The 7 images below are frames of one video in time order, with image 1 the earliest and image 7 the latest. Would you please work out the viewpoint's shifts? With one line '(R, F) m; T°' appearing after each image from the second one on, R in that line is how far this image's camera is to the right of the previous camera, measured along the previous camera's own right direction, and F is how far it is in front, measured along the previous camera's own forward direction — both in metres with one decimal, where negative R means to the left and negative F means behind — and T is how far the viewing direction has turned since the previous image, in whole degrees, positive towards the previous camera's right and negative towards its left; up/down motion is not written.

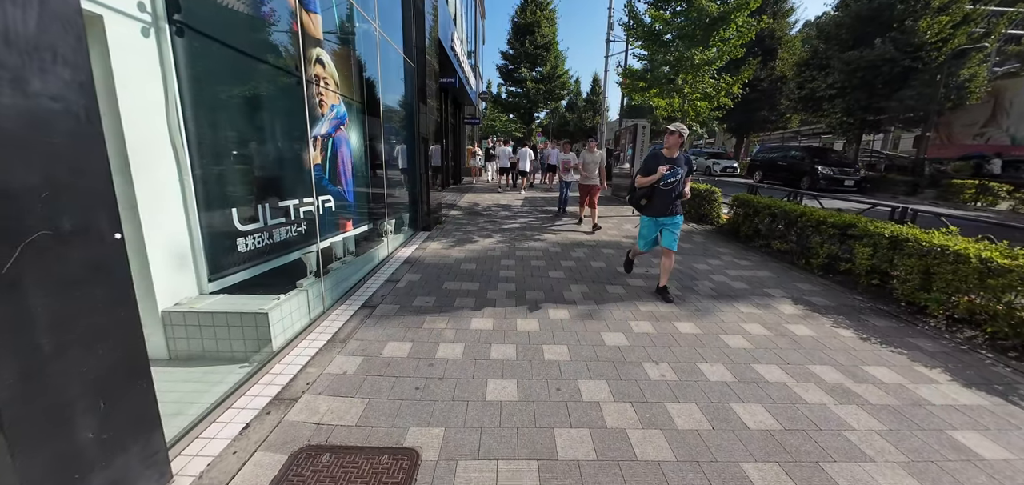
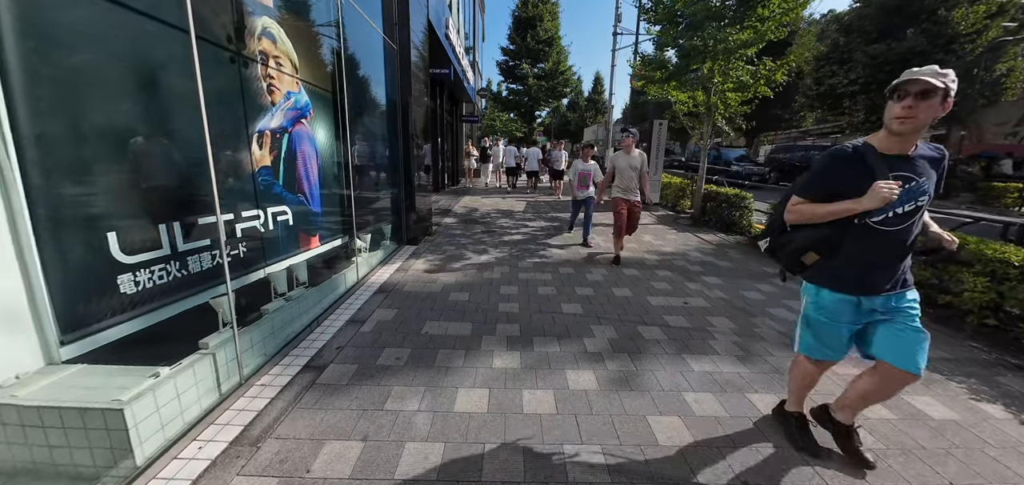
(0.0, +1.2) m; 0°
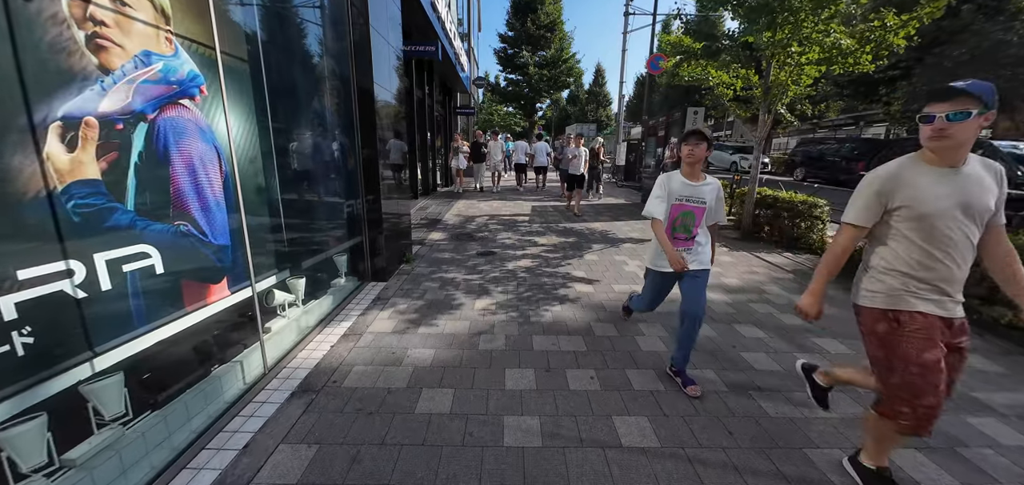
(-0.1, +1.8) m; 0°
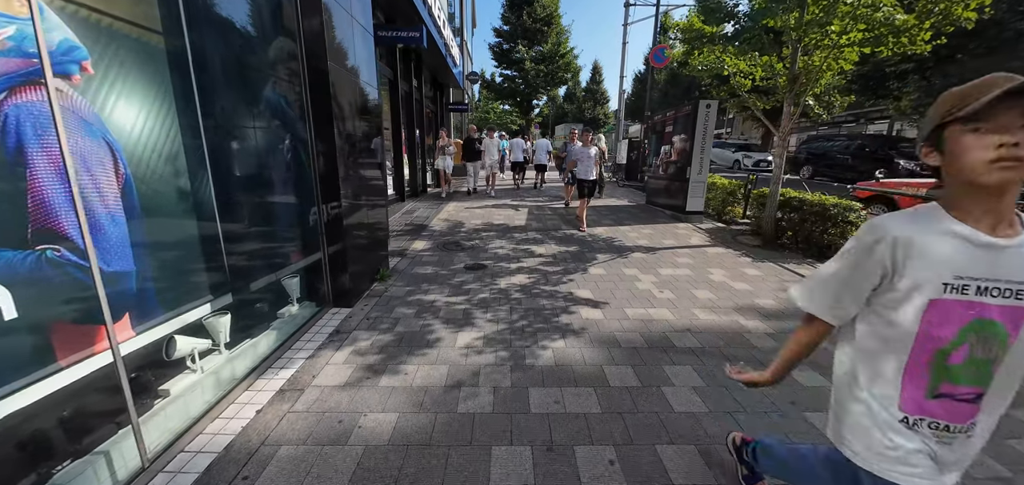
(+0.1, +0.8) m; 0°
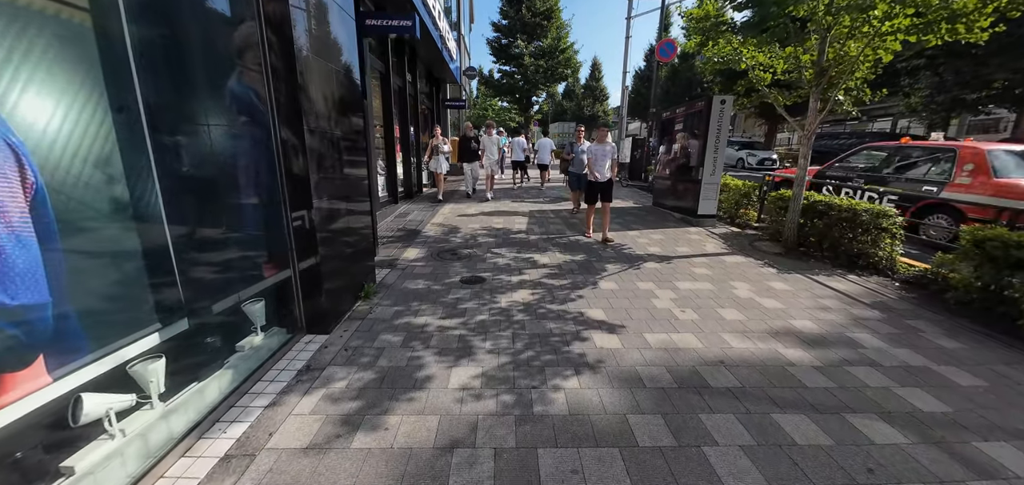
(0.0, +0.5) m; 0°
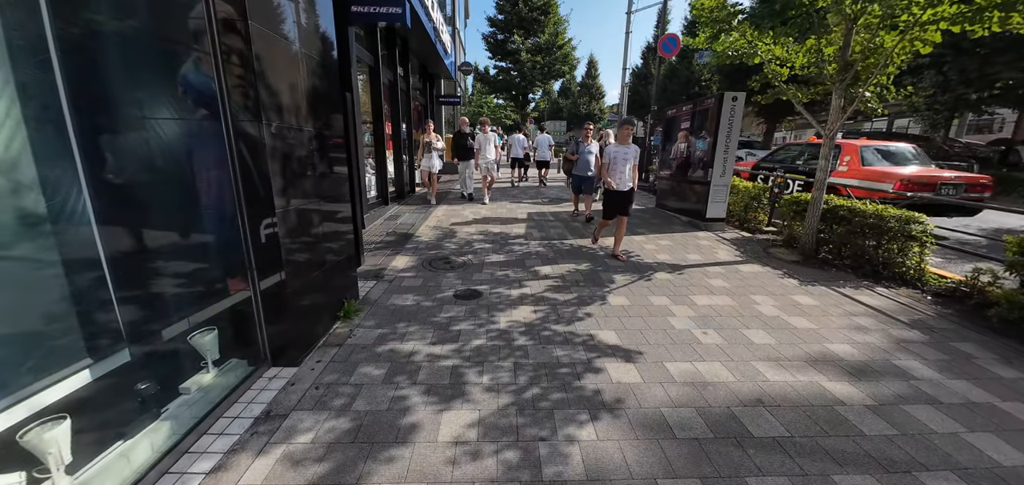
(0.0, +0.4) m; +1°
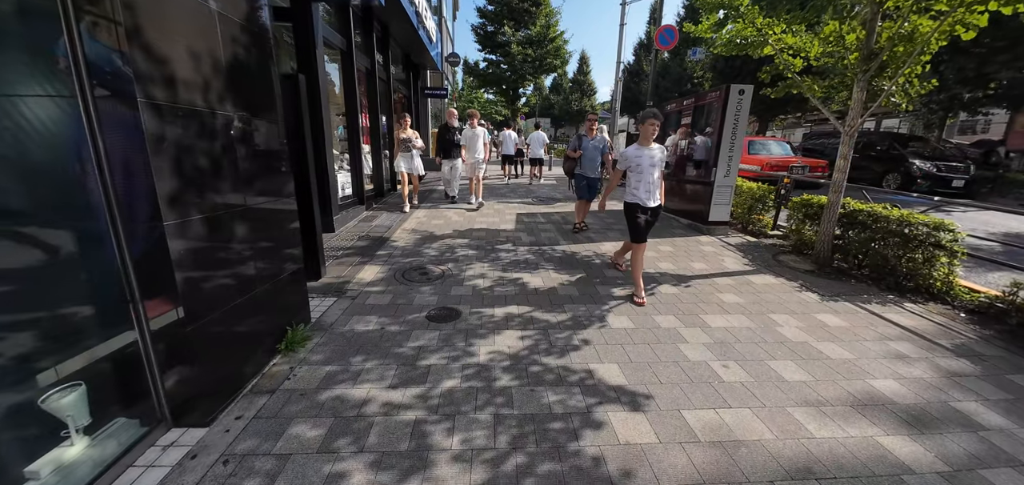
(+0.1, +0.6) m; +1°
